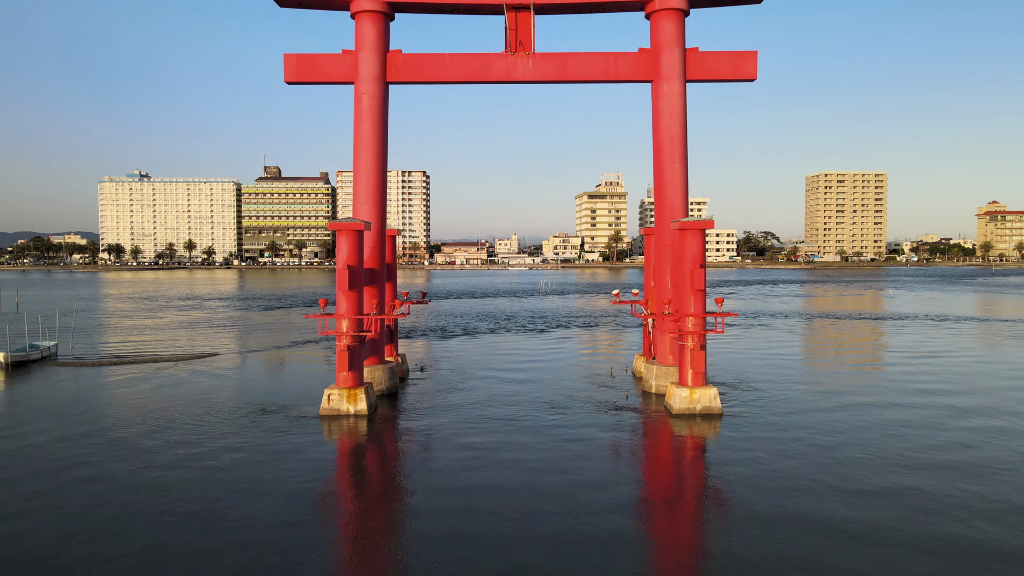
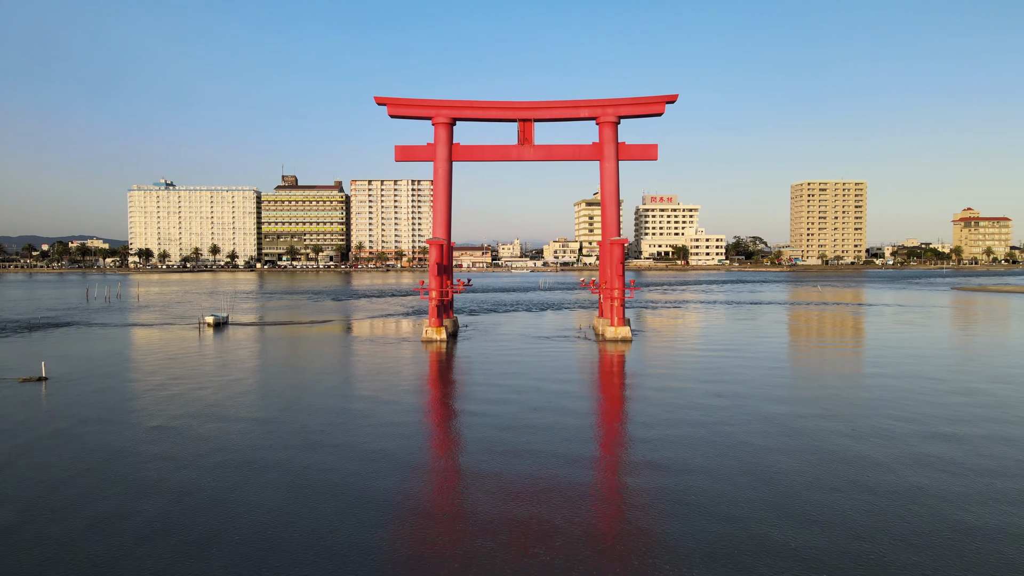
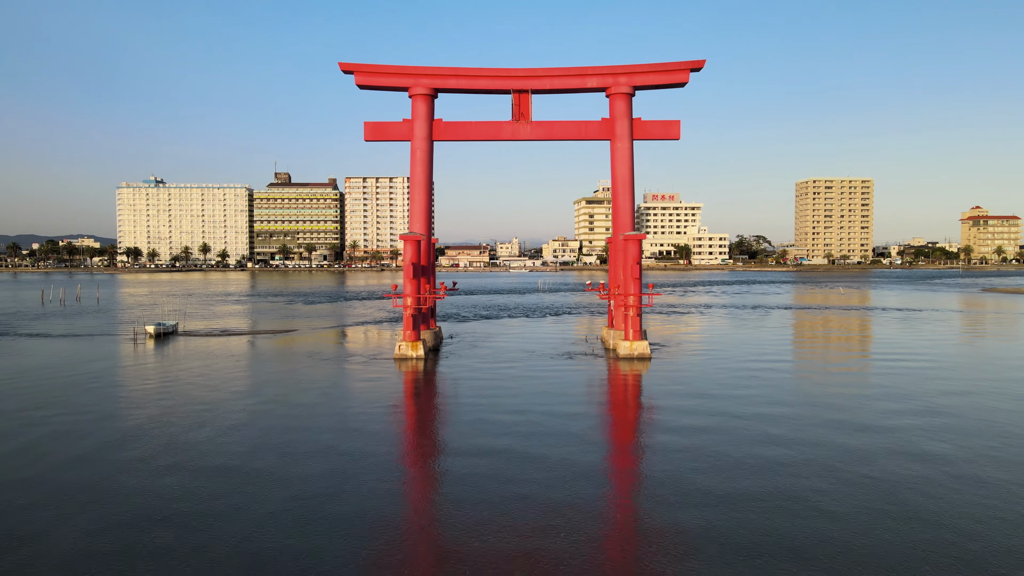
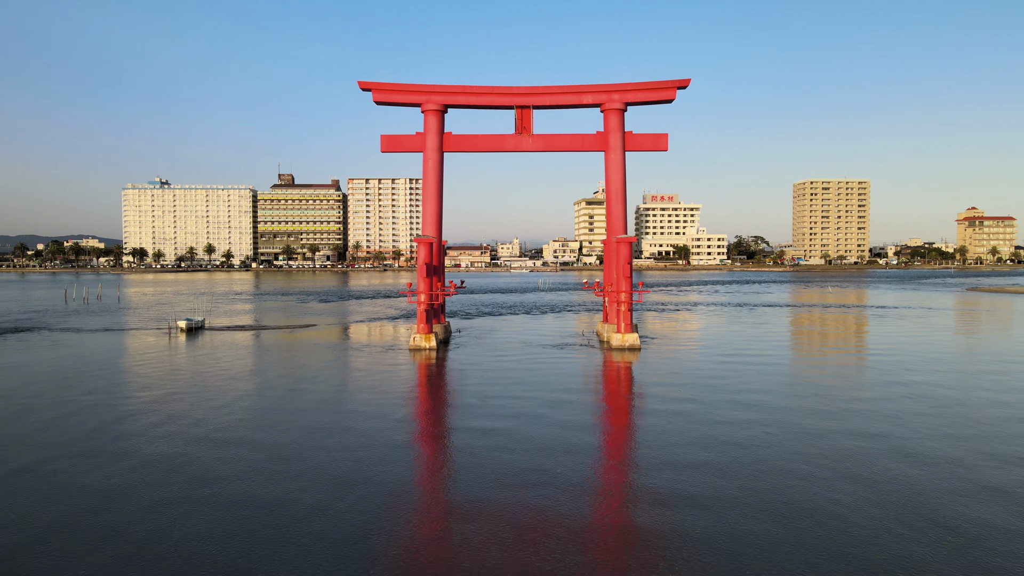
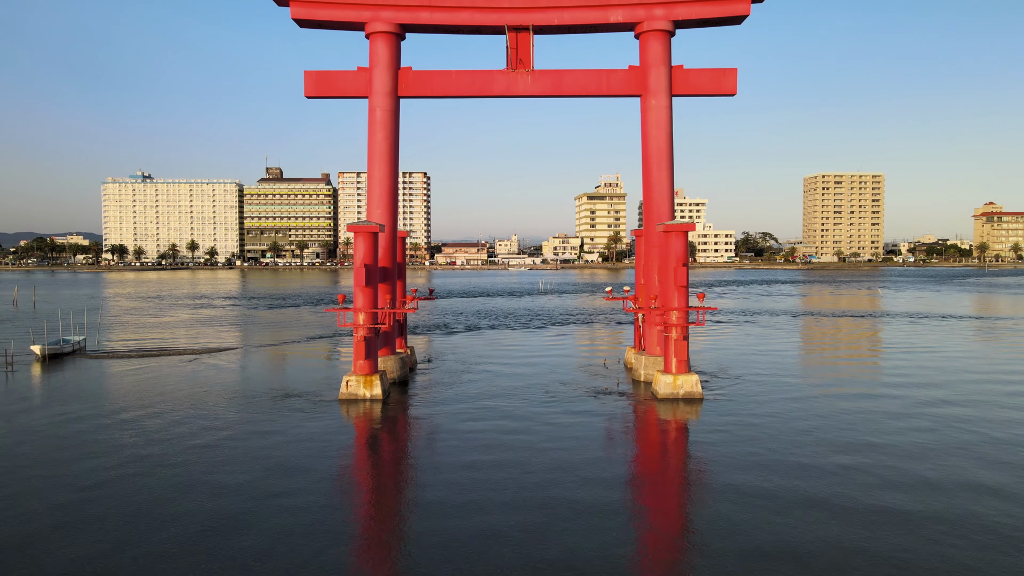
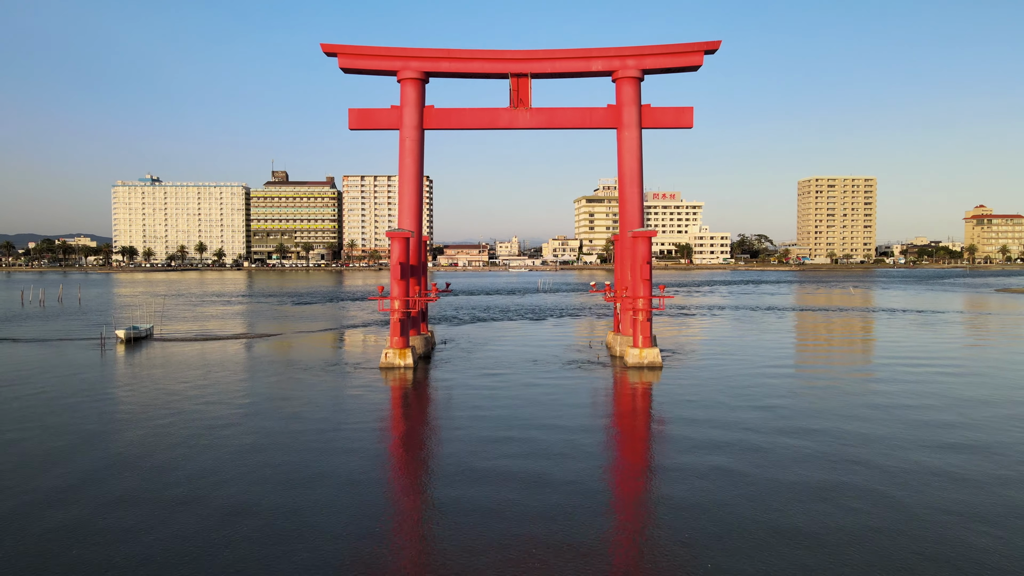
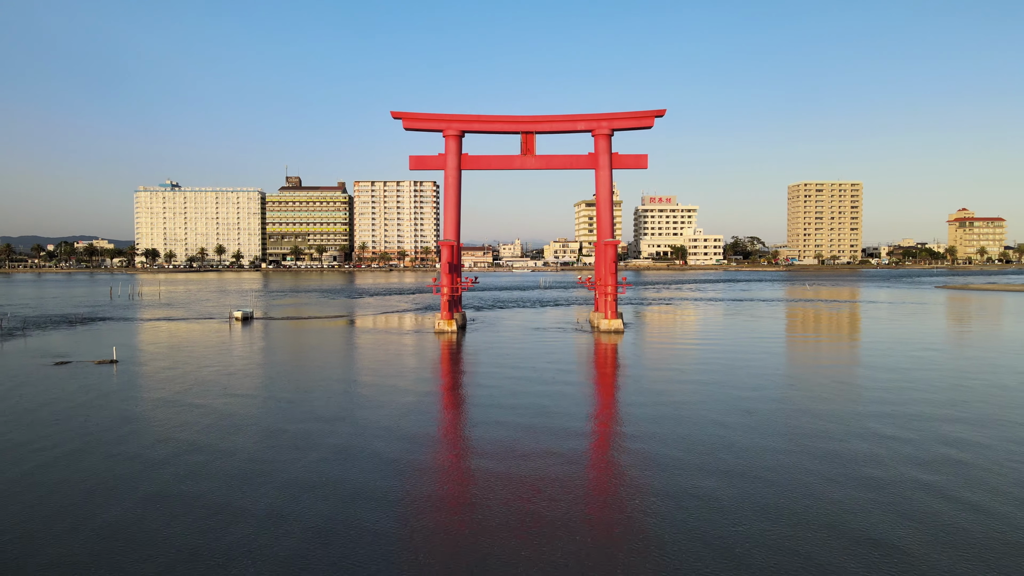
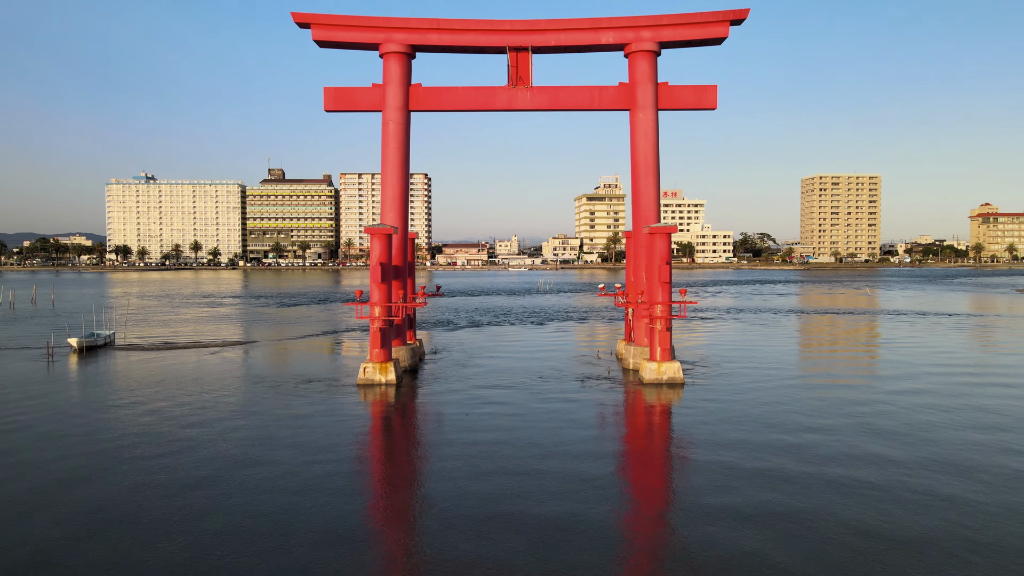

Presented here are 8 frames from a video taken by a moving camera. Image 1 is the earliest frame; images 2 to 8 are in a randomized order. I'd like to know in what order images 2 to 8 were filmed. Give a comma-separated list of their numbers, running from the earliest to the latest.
5, 8, 6, 3, 4, 2, 7
